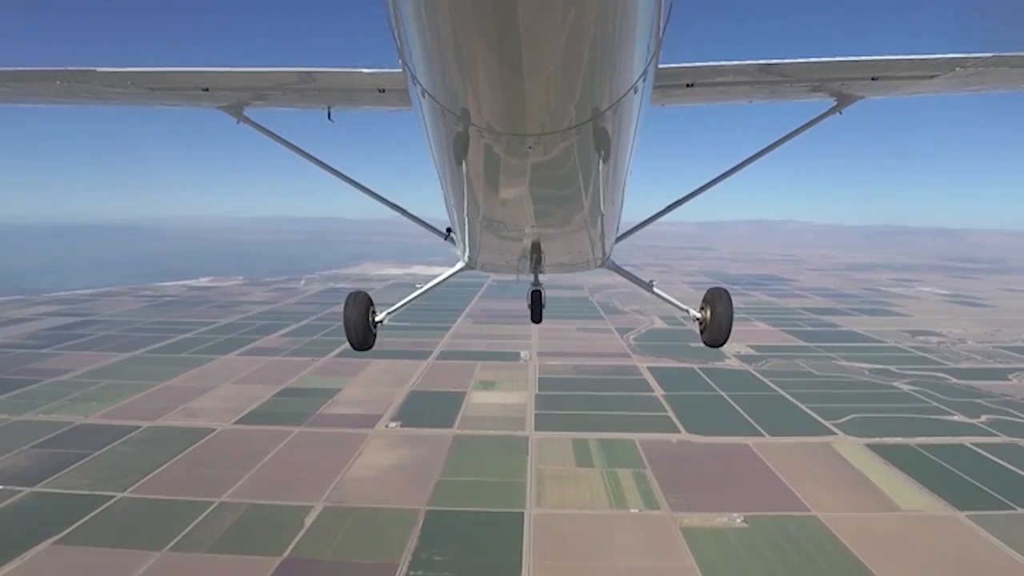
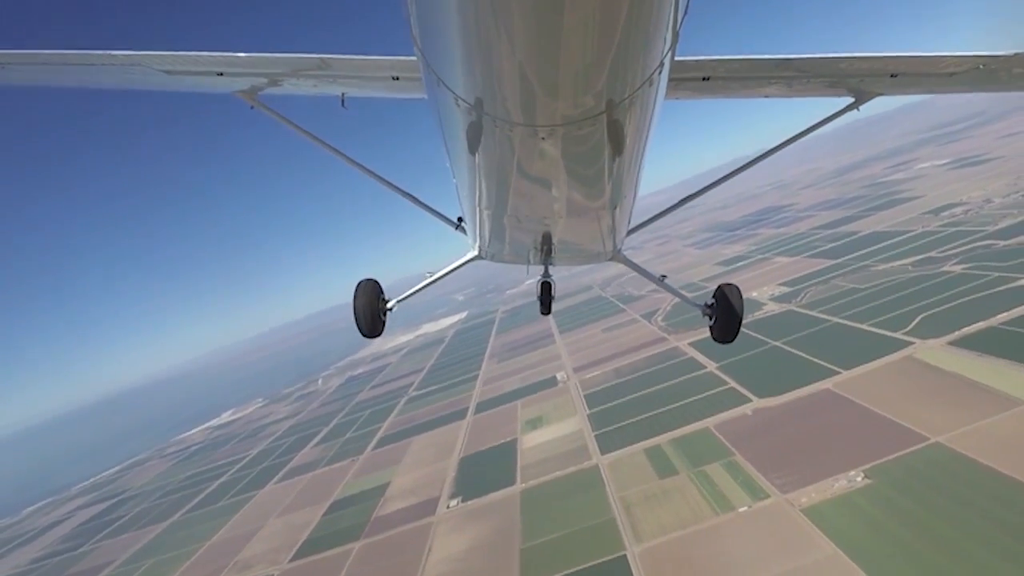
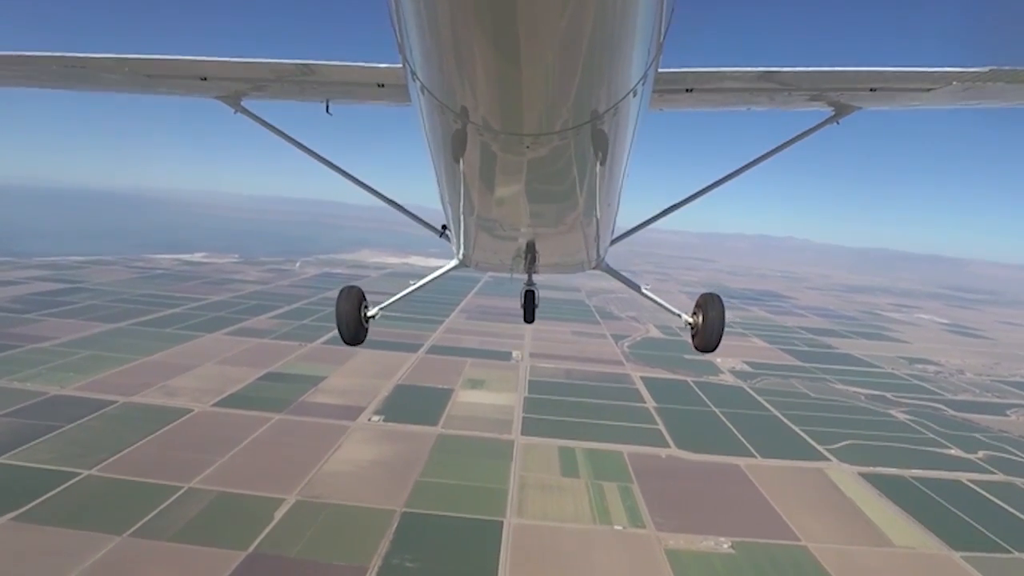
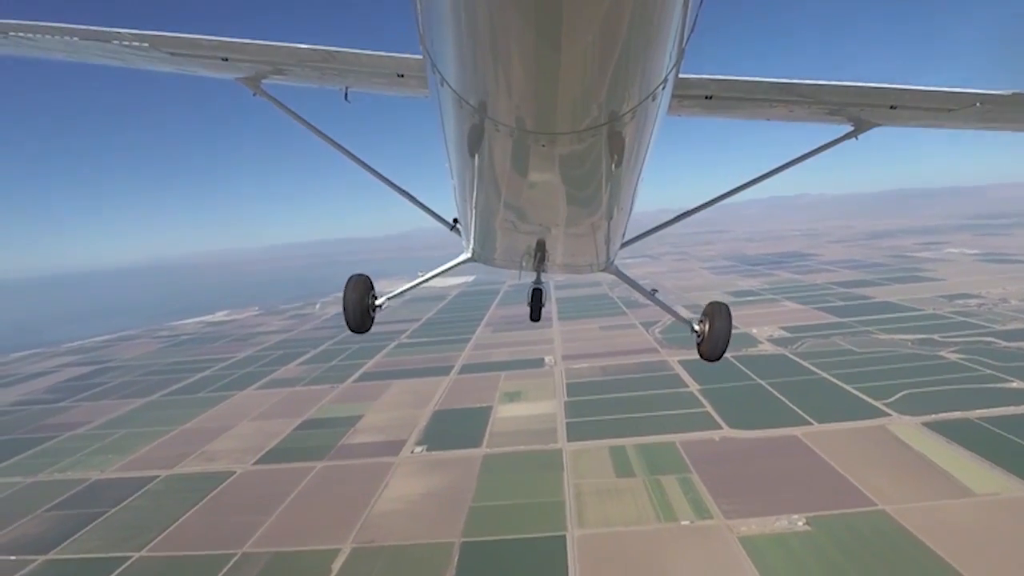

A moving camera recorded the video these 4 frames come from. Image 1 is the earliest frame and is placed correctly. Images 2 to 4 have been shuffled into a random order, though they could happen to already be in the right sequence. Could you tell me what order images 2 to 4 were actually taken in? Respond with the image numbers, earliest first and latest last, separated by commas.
3, 4, 2
